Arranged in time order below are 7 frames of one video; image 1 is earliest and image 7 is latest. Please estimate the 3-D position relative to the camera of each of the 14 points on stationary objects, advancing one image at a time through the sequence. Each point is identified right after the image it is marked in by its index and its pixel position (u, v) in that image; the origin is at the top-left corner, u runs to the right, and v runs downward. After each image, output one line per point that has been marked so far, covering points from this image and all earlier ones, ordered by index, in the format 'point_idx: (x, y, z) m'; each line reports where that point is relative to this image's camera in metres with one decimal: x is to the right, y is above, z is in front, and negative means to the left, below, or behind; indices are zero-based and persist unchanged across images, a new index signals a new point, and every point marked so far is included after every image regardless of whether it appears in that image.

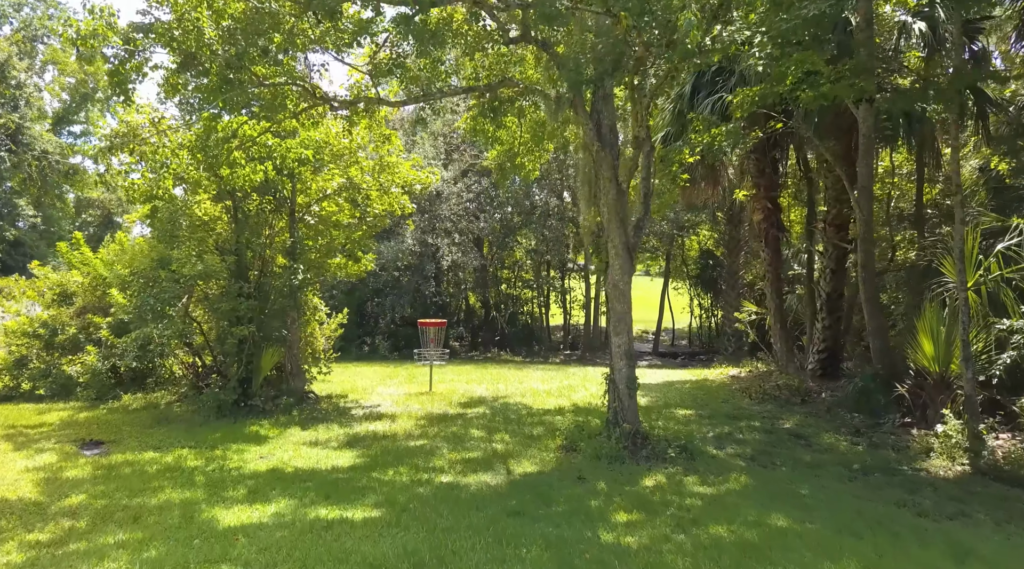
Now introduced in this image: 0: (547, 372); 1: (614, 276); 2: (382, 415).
0: (+0.8, -1.9, +17.7) m
1: (+1.1, +0.1, +8.4) m
2: (-1.7, -1.7, +10.8) m
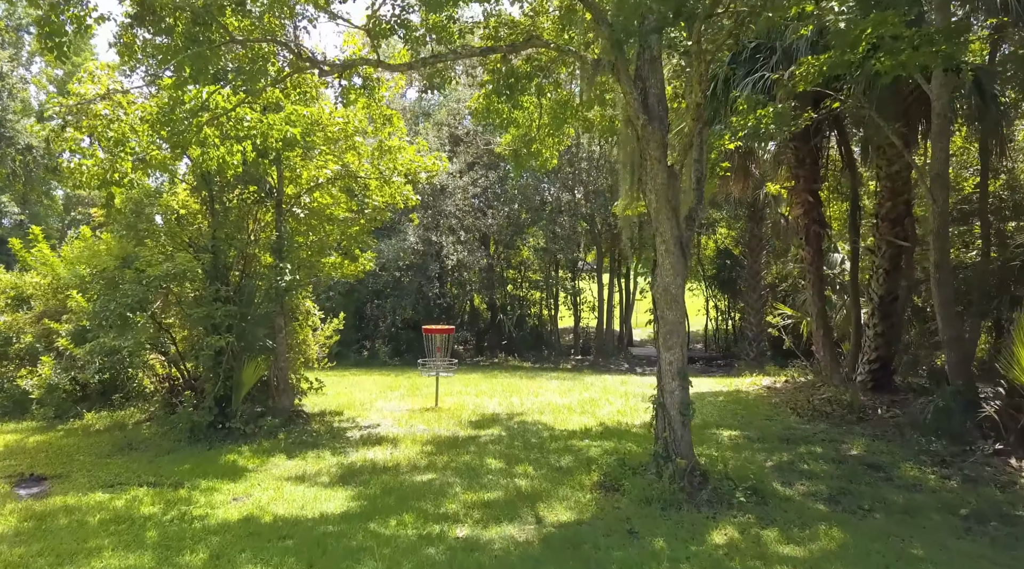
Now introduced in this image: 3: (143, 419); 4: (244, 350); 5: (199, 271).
0: (+1.0, -2.0, +16.2) m
1: (+1.3, +0.1, +6.9) m
2: (-1.5, -1.8, +9.3) m
3: (-4.6, -1.7, +10.1) m
4: (-3.1, -0.8, +9.4) m
5: (-3.6, +0.2, +9.2) m
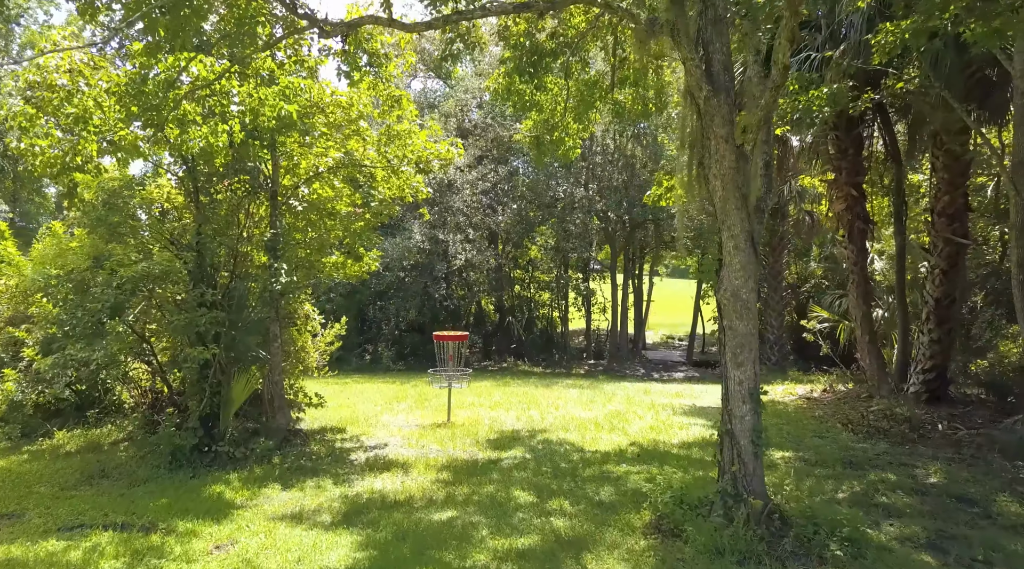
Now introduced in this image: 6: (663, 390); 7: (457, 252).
0: (+1.3, -2.0, +15.1) m
1: (+1.6, 0.0, +5.8) m
2: (-1.2, -1.8, +8.2) m
3: (-4.3, -1.7, +9.0) m
4: (-2.8, -0.8, +8.2) m
5: (-3.3, +0.1, +8.1) m
6: (+2.9, -2.0, +15.6) m
7: (-1.3, +0.8, +19.6) m
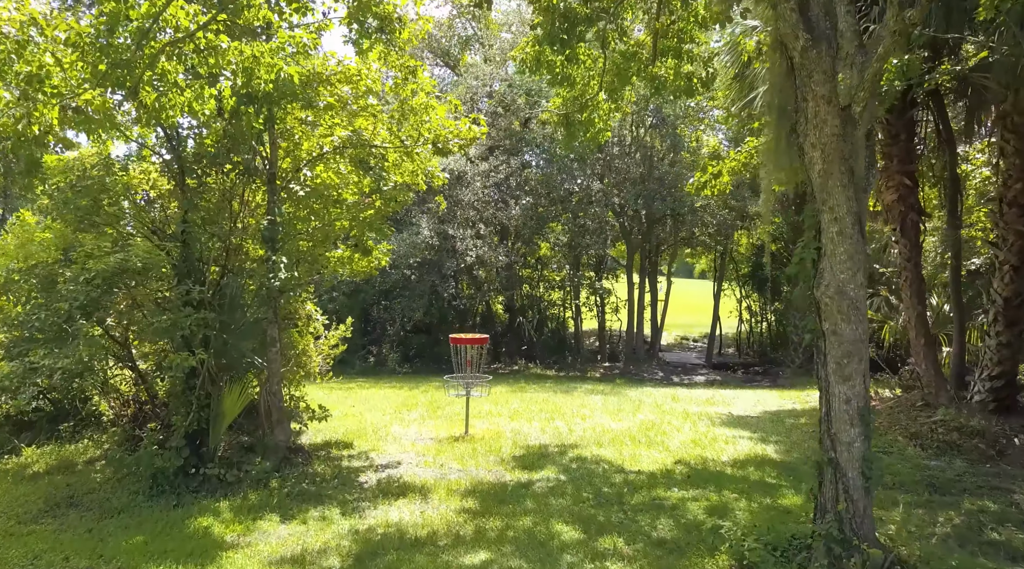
0: (+1.6, -1.9, +14.0) m
1: (+1.9, +0.1, +4.7) m
2: (-0.9, -1.8, +7.1) m
3: (-4.0, -1.7, +7.9) m
4: (-2.5, -0.8, +7.2) m
5: (-3.0, +0.2, +7.0) m
6: (+3.2, -2.0, +14.5) m
7: (-1.0, +0.8, +18.5) m
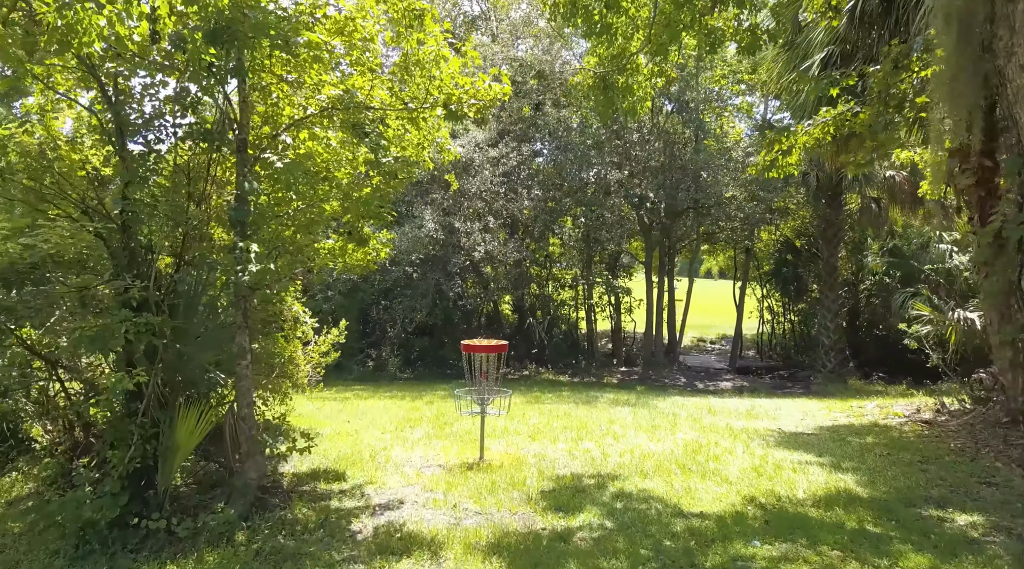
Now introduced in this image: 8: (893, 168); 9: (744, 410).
0: (+1.8, -1.9, +12.4) m
1: (+2.1, +0.1, +3.1) m
2: (-0.7, -1.7, +5.5) m
3: (-3.8, -1.6, +6.3) m
4: (-2.3, -0.7, +5.6) m
5: (-2.7, +0.2, +5.4) m
6: (+3.4, -2.0, +12.9) m
7: (-0.8, +0.9, +16.9) m
8: (+8.6, +2.6, +18.3) m
9: (+3.6, -2.0, +12.7) m
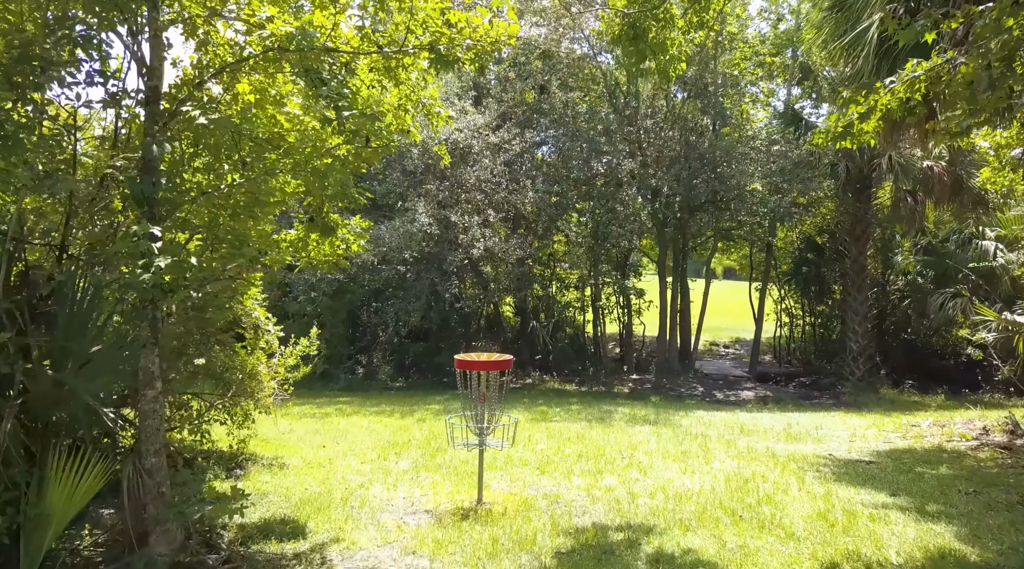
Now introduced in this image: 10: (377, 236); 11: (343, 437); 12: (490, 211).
0: (+1.9, -1.9, +10.8) m
1: (+2.2, +0.1, +1.5) m
2: (-0.6, -1.7, +3.9) m
3: (-3.8, -1.6, +4.7) m
4: (-2.2, -0.7, +4.0) m
5: (-2.7, +0.2, +3.8) m
6: (+3.5, -2.0, +11.3) m
7: (-0.7, +0.9, +15.3) m
8: (+8.7, +2.6, +16.7) m
9: (+3.7, -2.0, +11.1) m
10: (-2.5, +0.9, +15.1) m
11: (-2.0, -1.8, +9.7) m
12: (-0.4, +1.4, +15.9) m
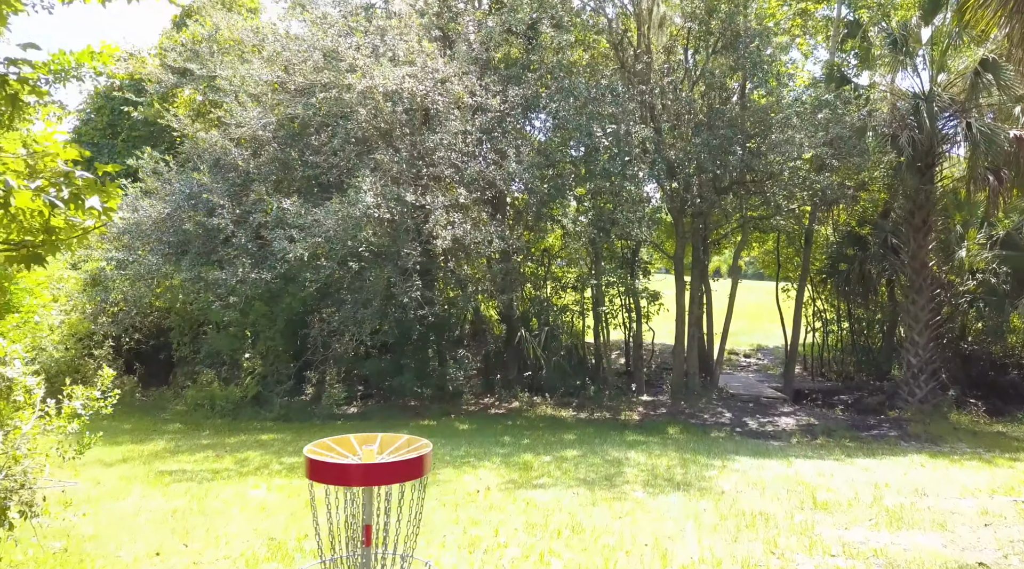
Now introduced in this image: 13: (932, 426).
0: (+1.6, -1.9, +7.3) m
1: (+1.8, 0.0, -2.0) m
2: (-1.0, -1.8, +0.4) m
3: (-4.1, -1.7, +1.2) m
4: (-2.6, -0.8, +0.5) m
5: (-3.0, +0.2, +0.3) m
6: (+3.2, -2.0, +7.8) m
7: (-1.0, +0.8, +11.8) m
8: (+8.4, +2.6, +13.2) m
9: (+3.4, -2.0, +7.6) m
10: (-2.9, +0.9, +11.6) m
11: (-2.3, -1.8, +6.1) m
12: (-0.8, +1.4, +12.4) m
13: (+7.1, -2.4, +13.7) m
